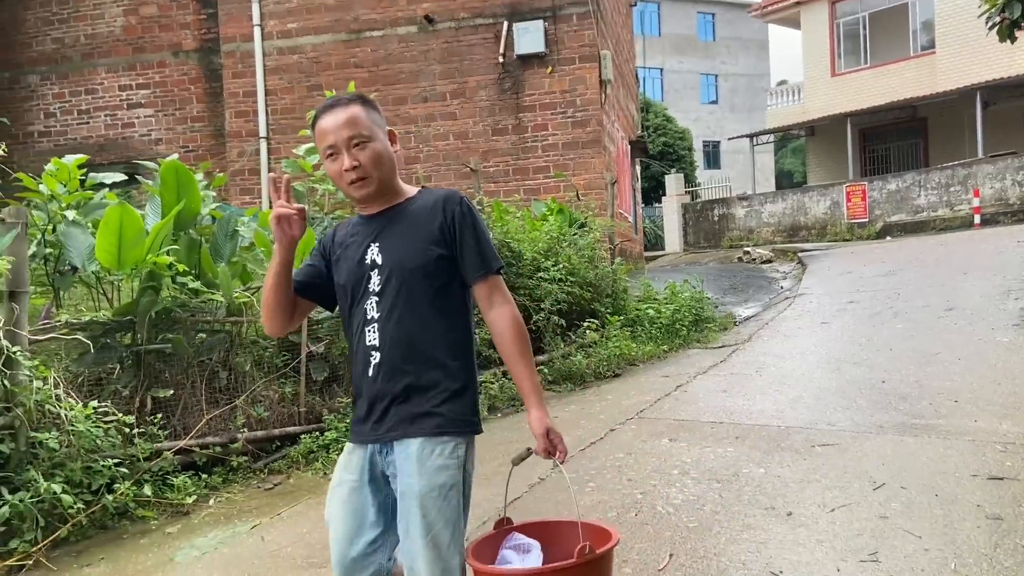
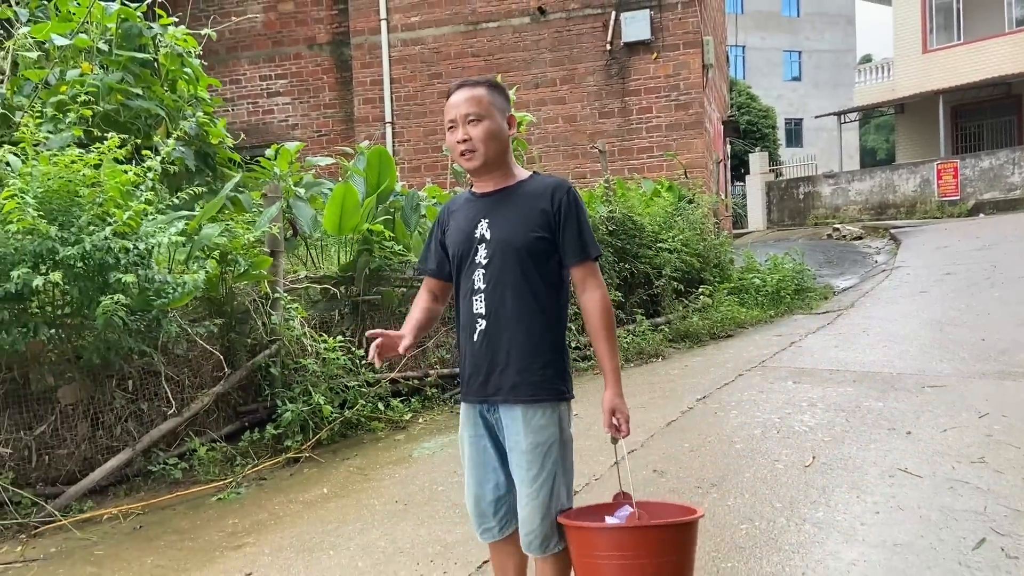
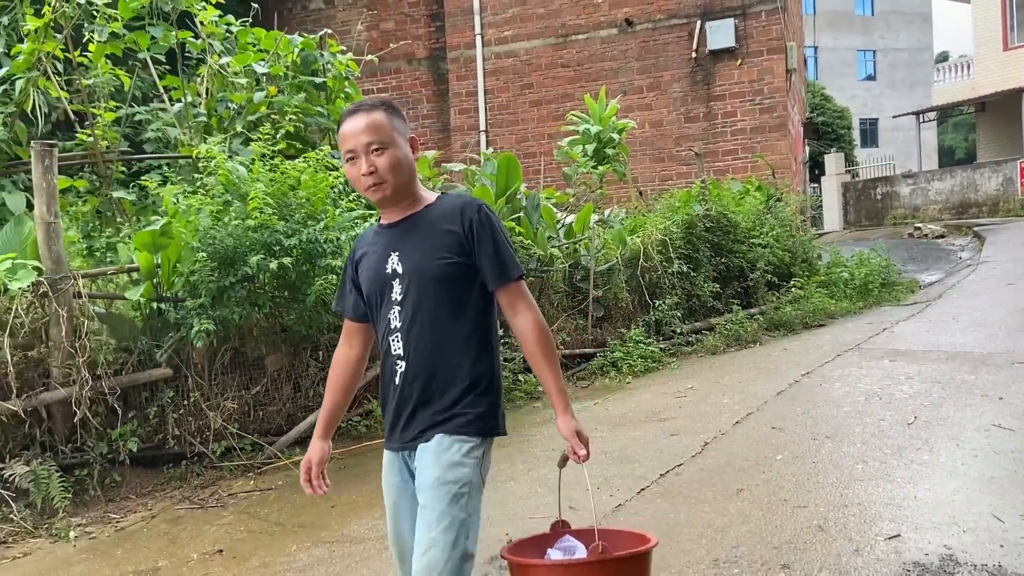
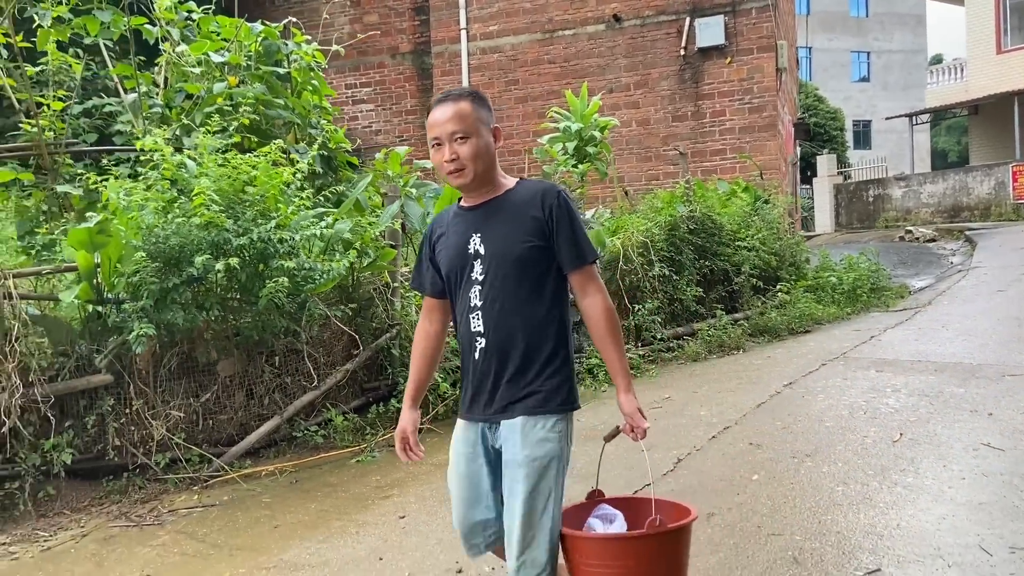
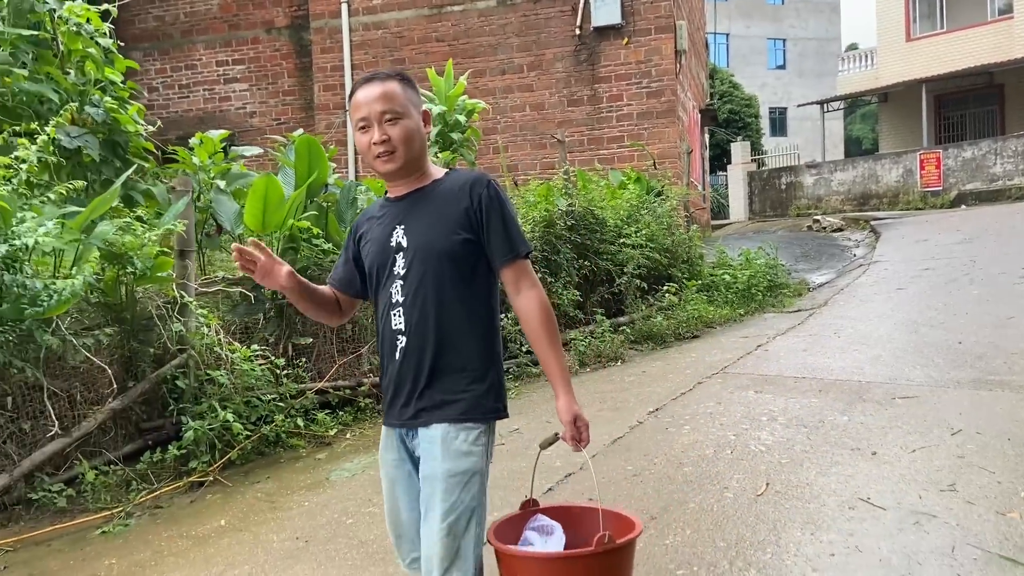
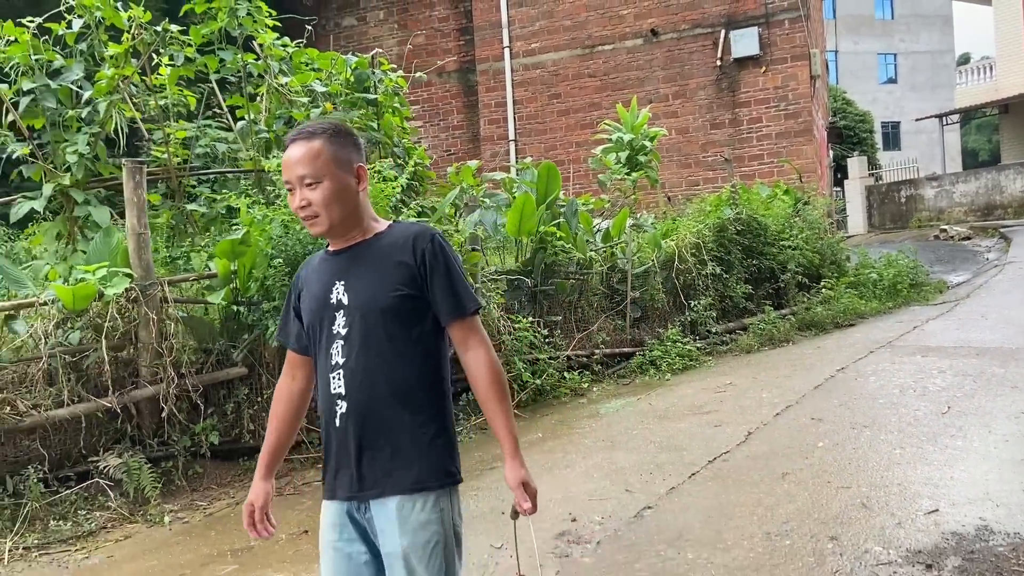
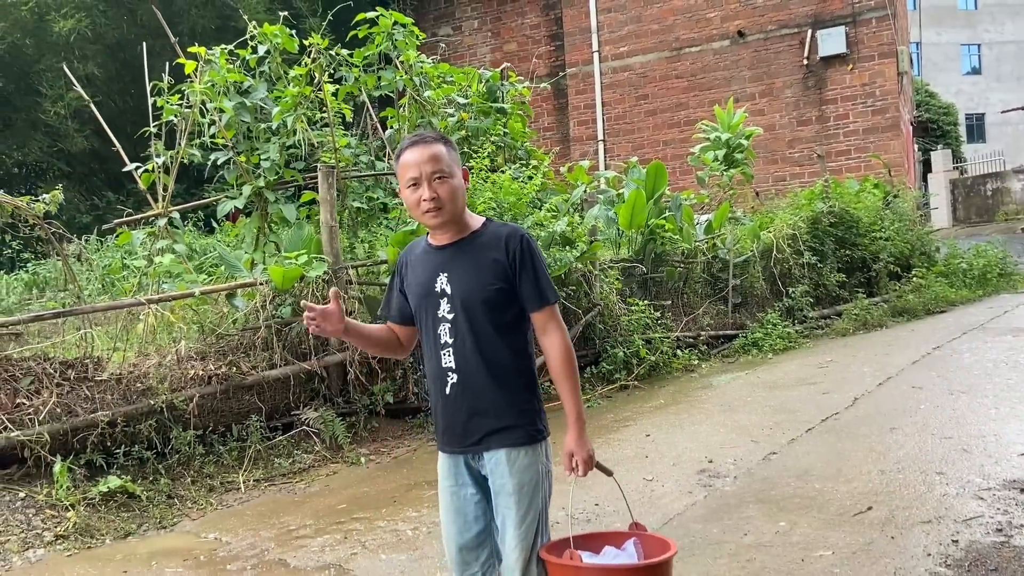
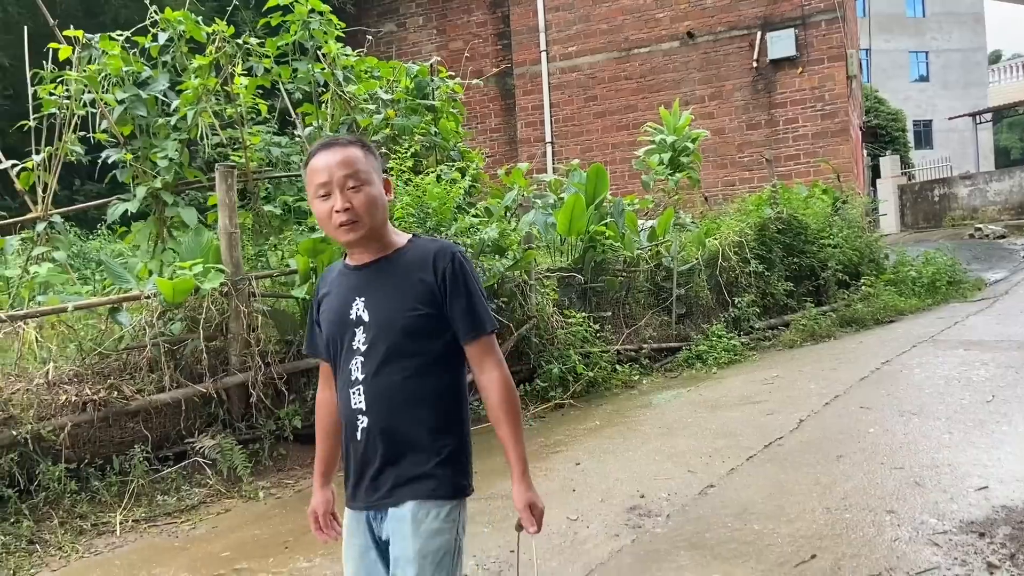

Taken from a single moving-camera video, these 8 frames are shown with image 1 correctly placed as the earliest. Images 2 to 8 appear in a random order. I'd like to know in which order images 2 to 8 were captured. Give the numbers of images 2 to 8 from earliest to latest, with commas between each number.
5, 2, 4, 3, 6, 8, 7
